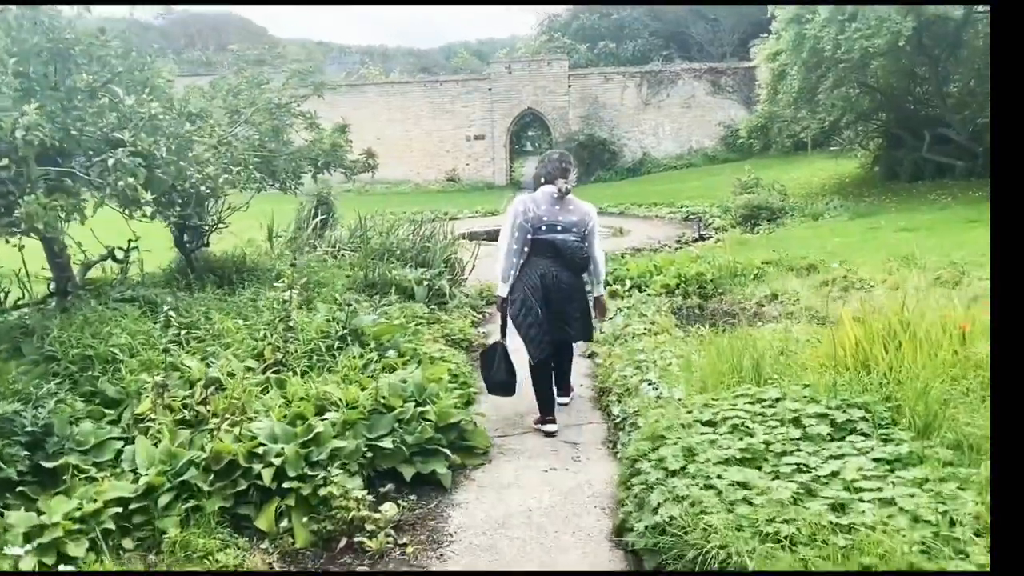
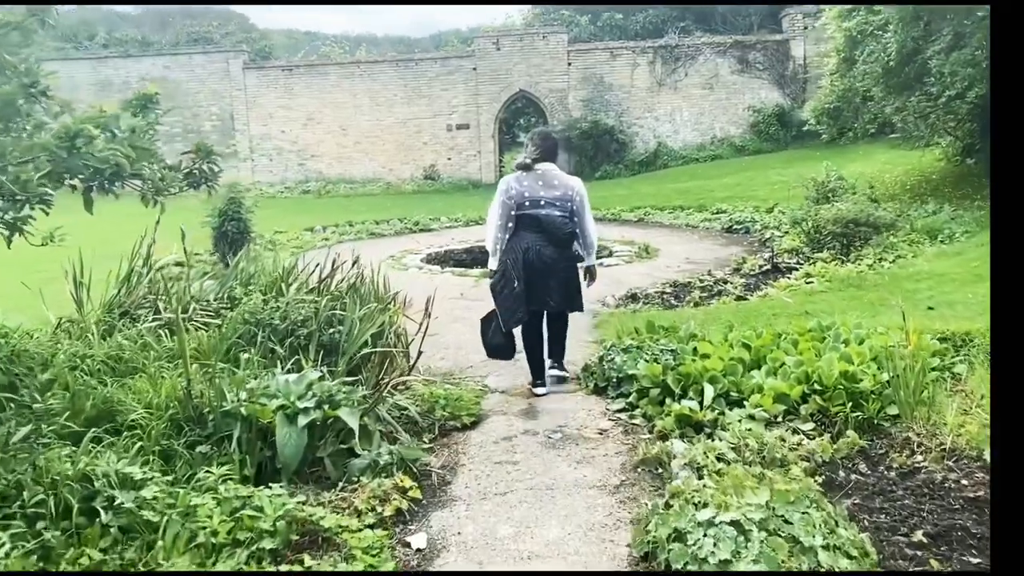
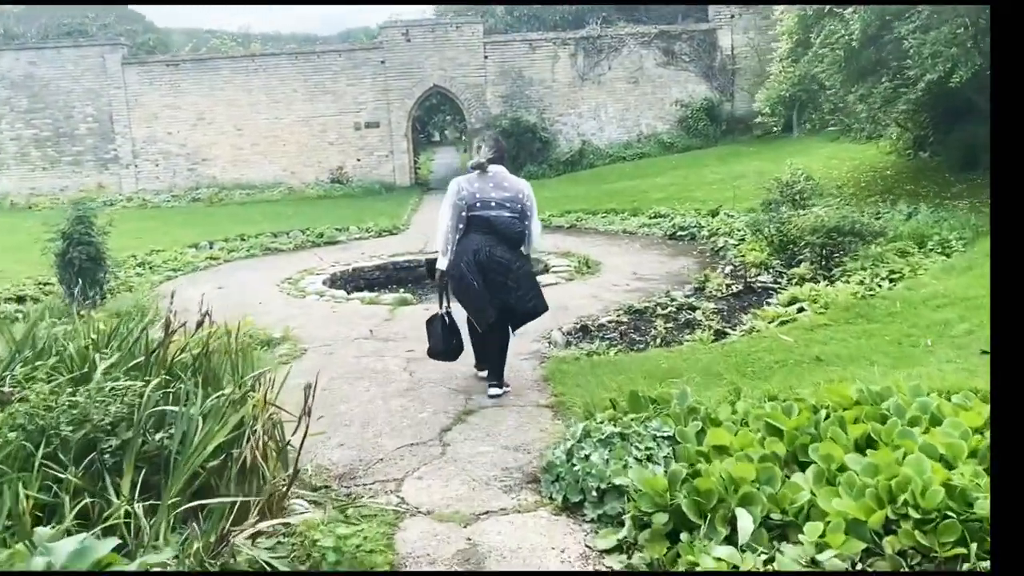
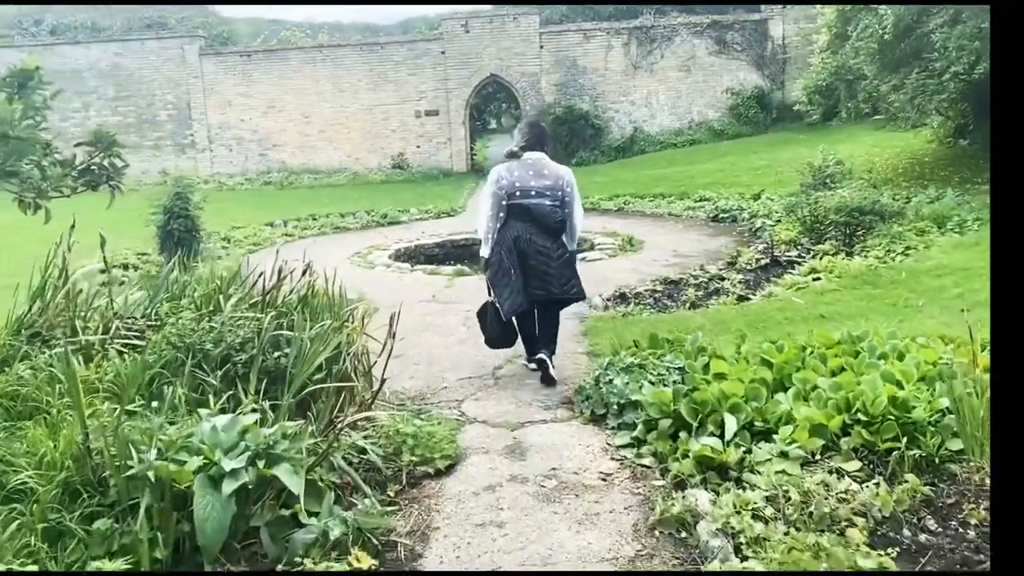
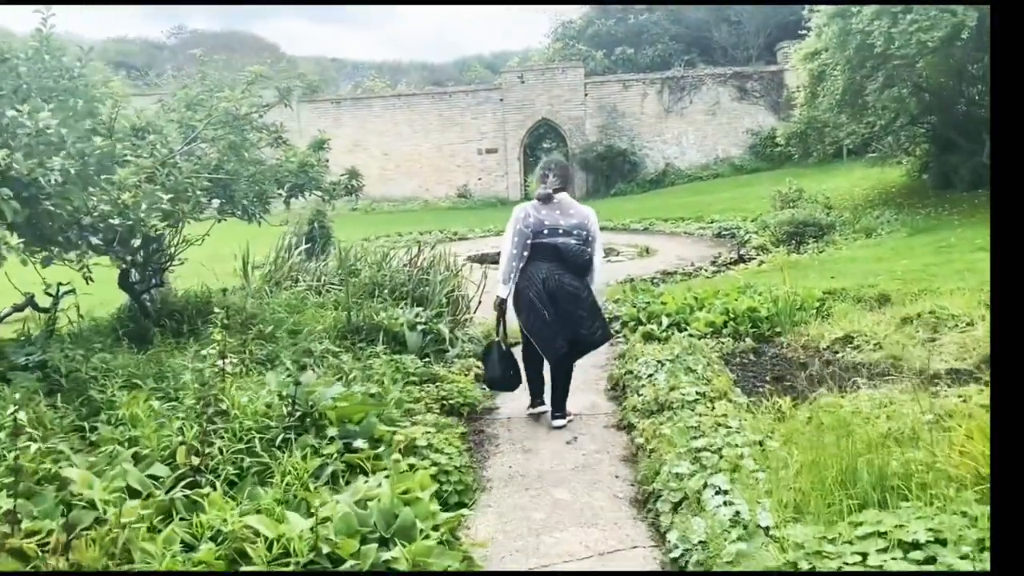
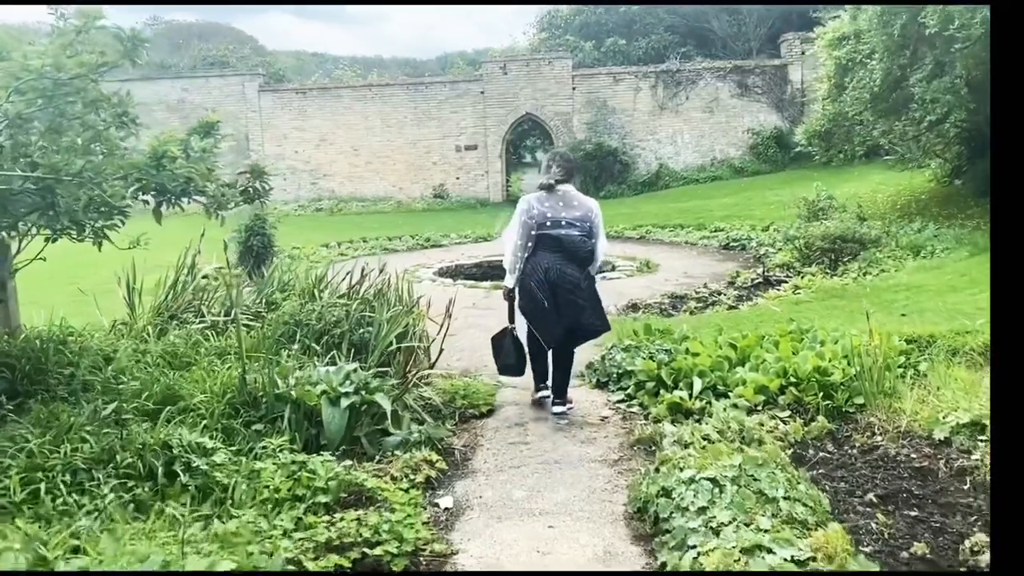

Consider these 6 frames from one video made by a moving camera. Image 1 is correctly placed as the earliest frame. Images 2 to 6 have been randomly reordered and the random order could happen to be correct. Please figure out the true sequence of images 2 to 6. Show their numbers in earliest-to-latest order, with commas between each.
5, 6, 2, 4, 3
